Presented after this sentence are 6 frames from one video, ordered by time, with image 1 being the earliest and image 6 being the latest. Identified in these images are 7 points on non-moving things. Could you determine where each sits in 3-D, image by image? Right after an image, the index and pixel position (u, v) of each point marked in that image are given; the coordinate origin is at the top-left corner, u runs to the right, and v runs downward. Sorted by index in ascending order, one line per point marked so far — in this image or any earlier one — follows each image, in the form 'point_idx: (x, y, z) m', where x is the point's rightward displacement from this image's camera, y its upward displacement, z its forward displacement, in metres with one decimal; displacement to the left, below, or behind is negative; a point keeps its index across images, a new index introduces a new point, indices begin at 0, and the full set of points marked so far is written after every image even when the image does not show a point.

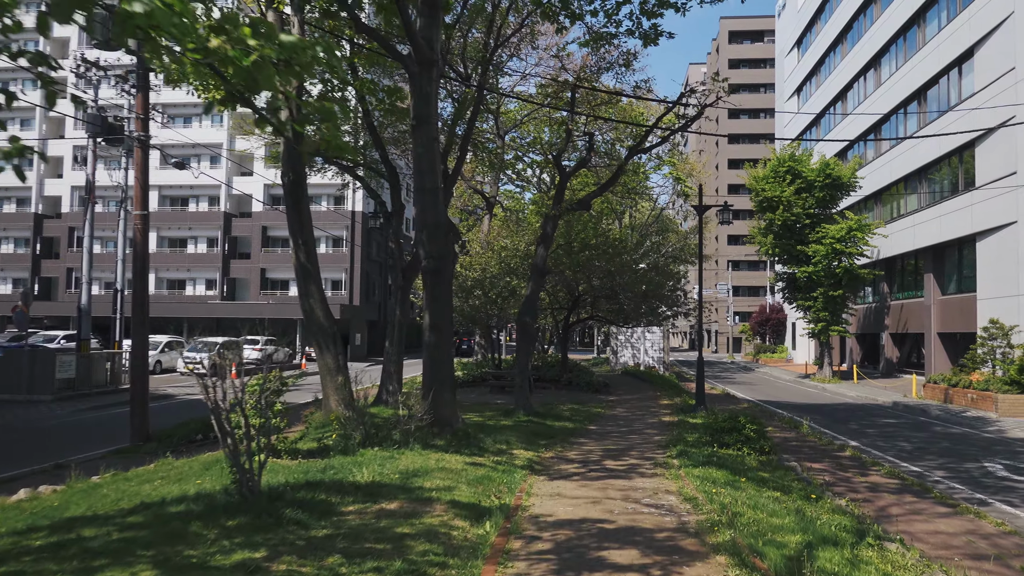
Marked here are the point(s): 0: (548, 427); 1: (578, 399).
0: (+0.6, -2.5, +12.8) m
1: (+1.7, -2.9, +18.9) m
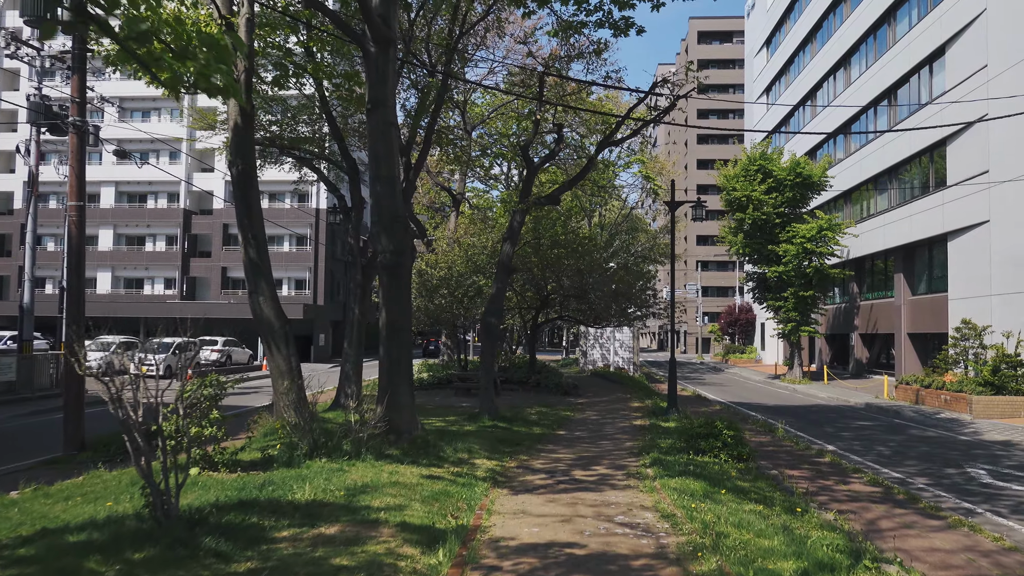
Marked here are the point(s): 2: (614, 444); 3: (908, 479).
0: (0.0, -2.4, +12.1) m
1: (+0.9, -2.9, +18.3) m
2: (+1.6, -2.5, +11.5) m
3: (+5.8, -2.8, +10.6) m
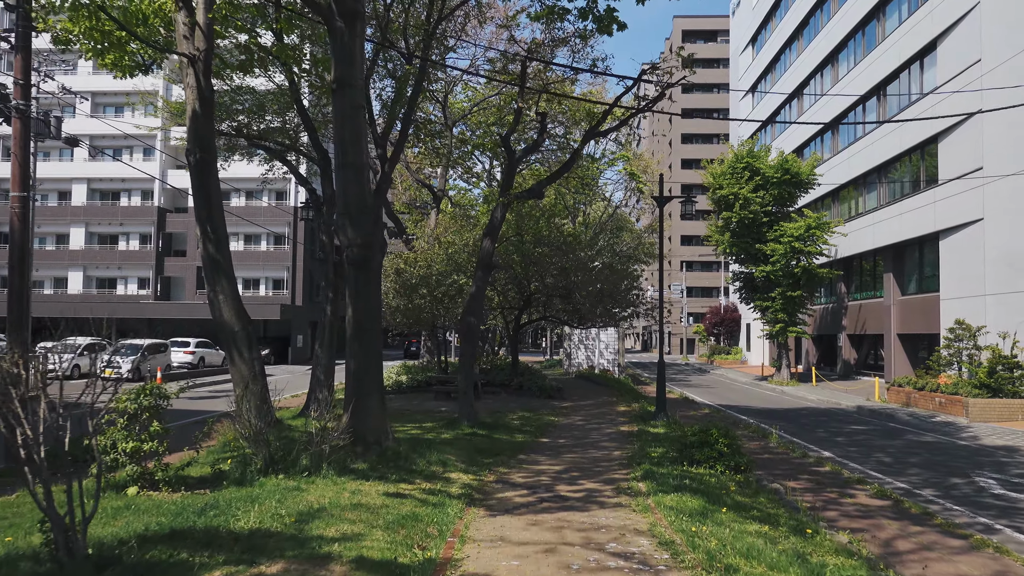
0: (-0.3, -2.4, +11.3) m
1: (+0.4, -2.8, +17.5) m
2: (+1.3, -2.4, +10.7) m
3: (+5.5, -2.8, +9.9) m
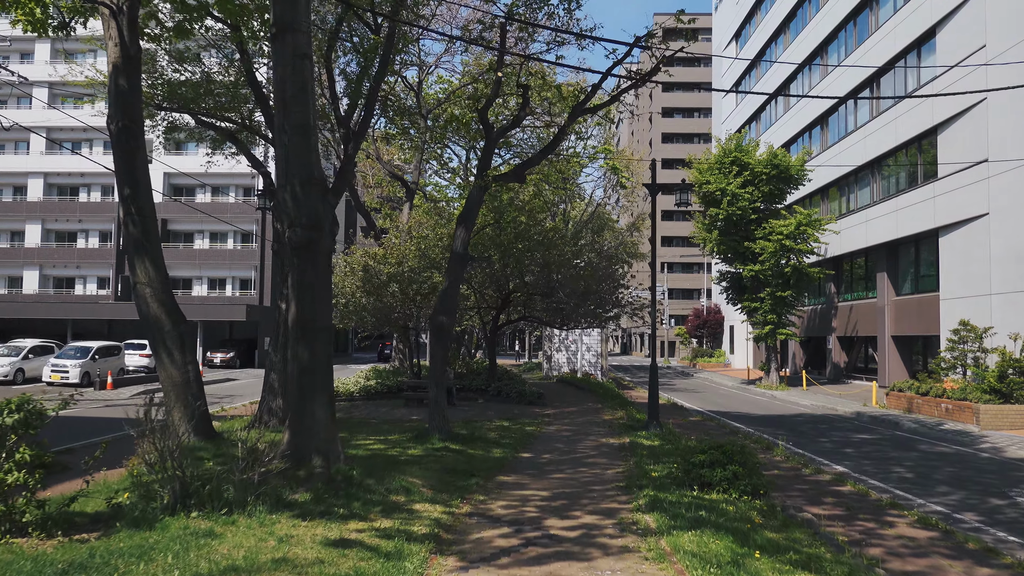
0: (-0.6, -2.3, +9.8) m
1: (-0.1, -2.8, +15.9) m
2: (+1.0, -2.4, +9.2) m
3: (+5.2, -2.7, +8.6) m
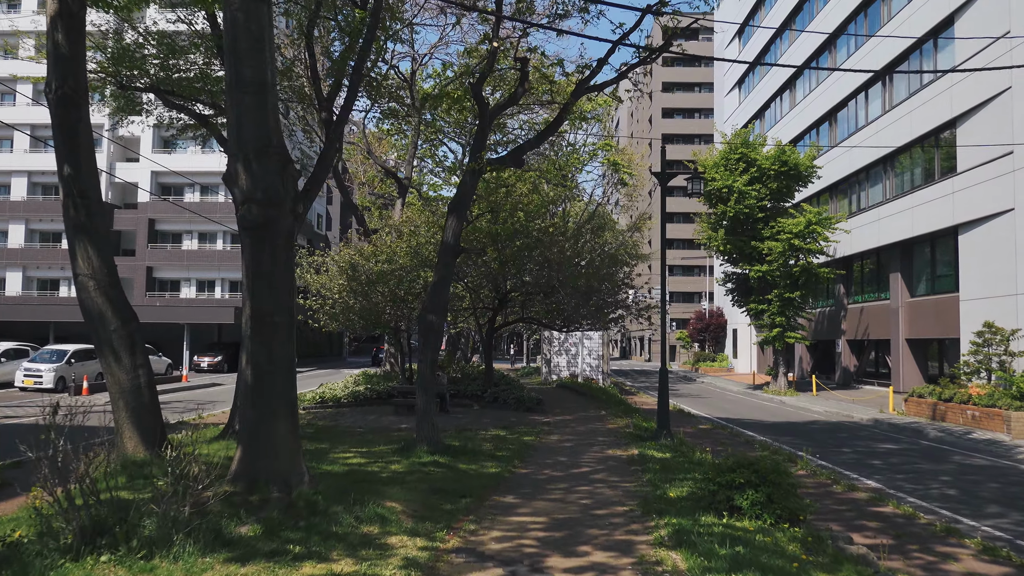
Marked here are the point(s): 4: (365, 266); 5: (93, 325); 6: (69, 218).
0: (-0.6, -2.2, +8.6) m
1: (-0.1, -2.7, +14.8) m
2: (+1.0, -2.3, +8.1) m
3: (+5.2, -2.6, +7.4) m
4: (-3.9, +0.6, +19.4) m
5: (-4.7, -0.4, +8.2) m
6: (-4.9, +0.8, +8.1) m
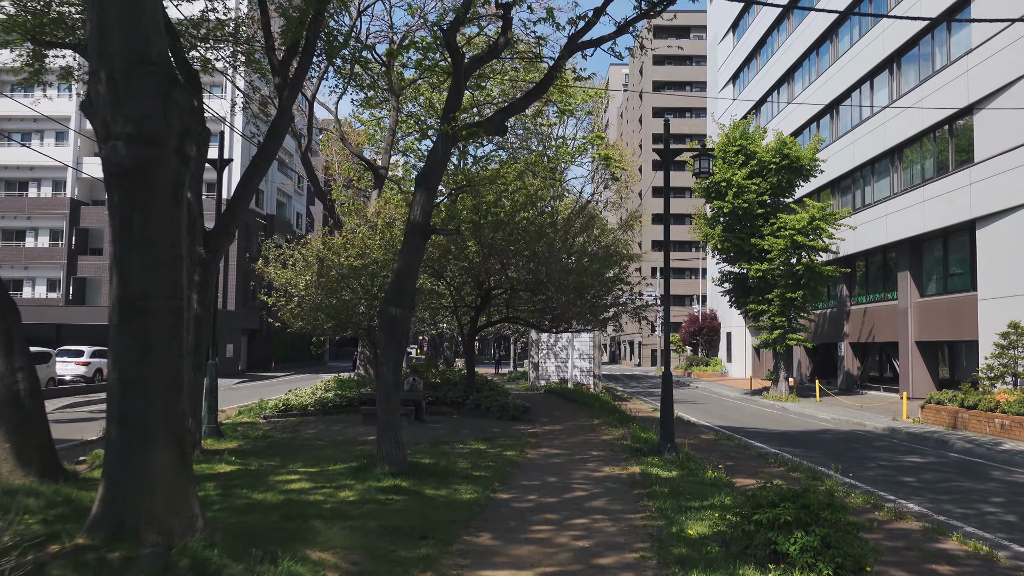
0: (-0.8, -2.1, +6.9) m
1: (-0.5, -2.6, +13.1) m
2: (+0.8, -2.1, +6.4) m
3: (+5.0, -2.4, +5.8) m
4: (-4.3, +0.6, +17.7) m
5: (-4.9, -0.3, +6.4) m
6: (-5.1, +0.9, +6.3) m
